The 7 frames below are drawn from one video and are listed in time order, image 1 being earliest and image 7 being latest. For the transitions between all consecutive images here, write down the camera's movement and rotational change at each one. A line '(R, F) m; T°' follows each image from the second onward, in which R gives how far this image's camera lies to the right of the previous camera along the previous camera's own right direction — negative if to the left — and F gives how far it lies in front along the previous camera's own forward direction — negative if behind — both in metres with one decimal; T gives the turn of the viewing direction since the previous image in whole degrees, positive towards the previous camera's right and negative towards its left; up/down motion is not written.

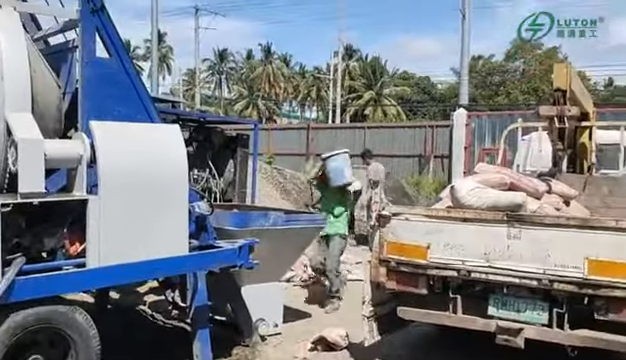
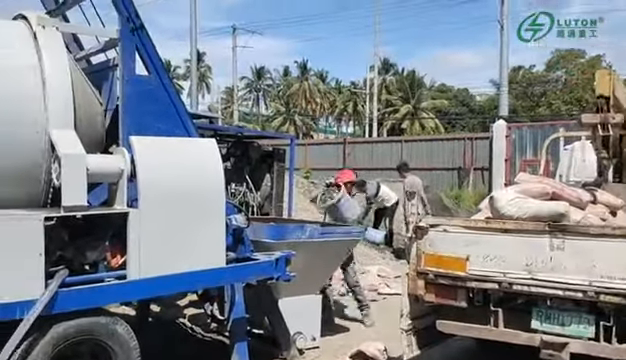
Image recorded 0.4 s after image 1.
(0.0, 0.0) m; -3°
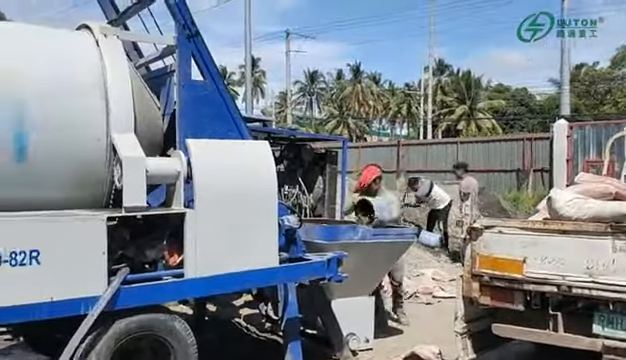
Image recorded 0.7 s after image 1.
(0.0, 0.0) m; -4°
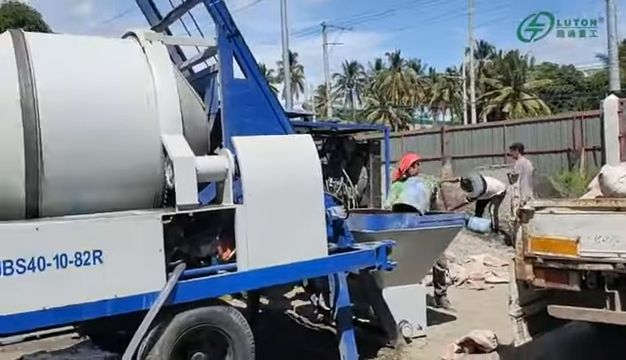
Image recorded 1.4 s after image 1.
(0.0, -0.1) m; -4°
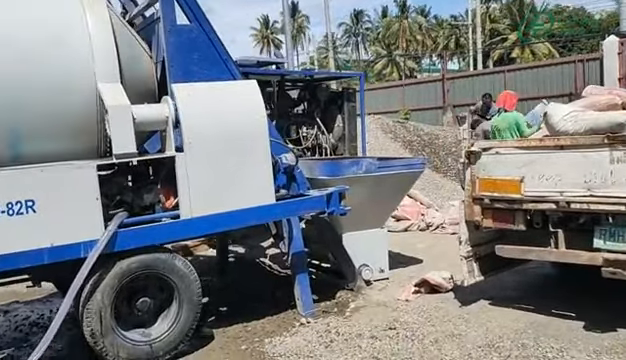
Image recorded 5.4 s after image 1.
(+0.5, 0.0) m; -1°
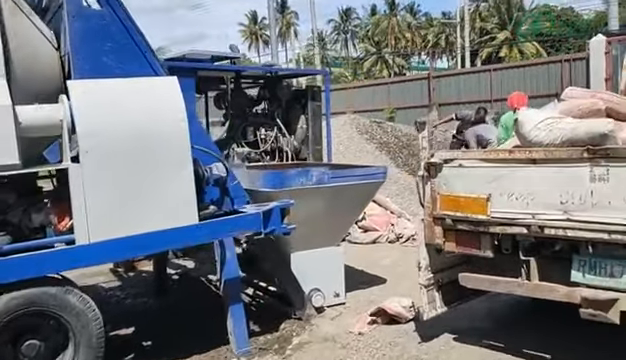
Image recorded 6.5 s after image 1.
(+0.4, +0.8) m; +1°
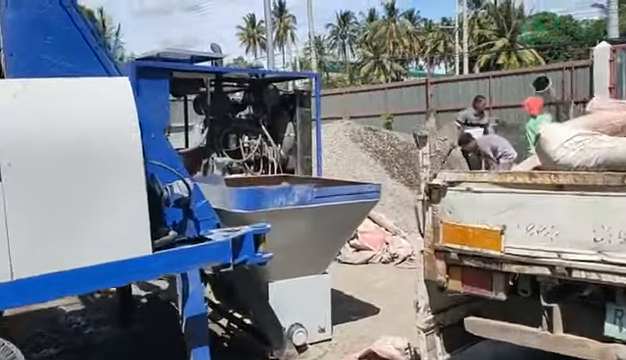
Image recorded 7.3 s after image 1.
(+0.1, +0.7) m; 0°
